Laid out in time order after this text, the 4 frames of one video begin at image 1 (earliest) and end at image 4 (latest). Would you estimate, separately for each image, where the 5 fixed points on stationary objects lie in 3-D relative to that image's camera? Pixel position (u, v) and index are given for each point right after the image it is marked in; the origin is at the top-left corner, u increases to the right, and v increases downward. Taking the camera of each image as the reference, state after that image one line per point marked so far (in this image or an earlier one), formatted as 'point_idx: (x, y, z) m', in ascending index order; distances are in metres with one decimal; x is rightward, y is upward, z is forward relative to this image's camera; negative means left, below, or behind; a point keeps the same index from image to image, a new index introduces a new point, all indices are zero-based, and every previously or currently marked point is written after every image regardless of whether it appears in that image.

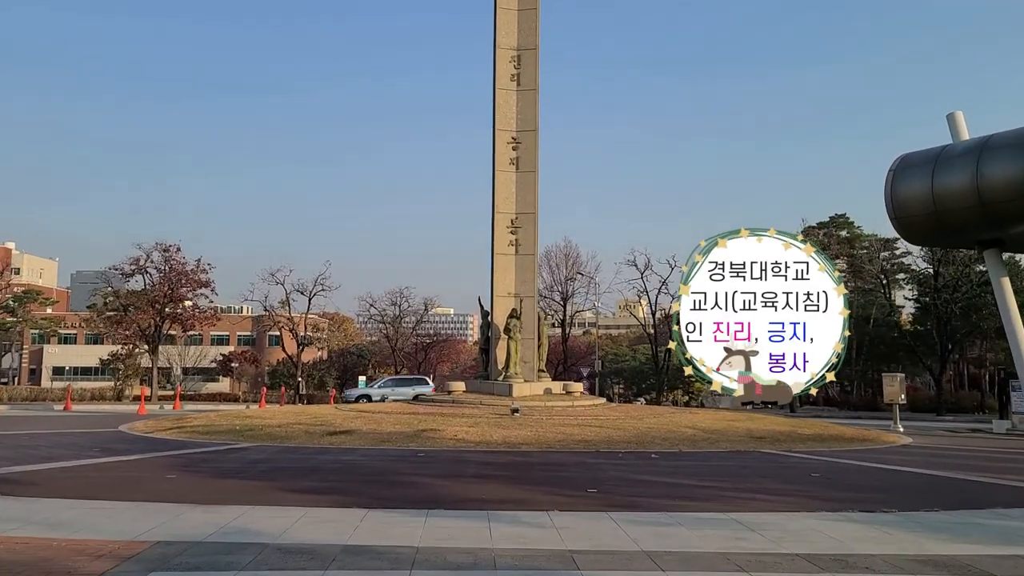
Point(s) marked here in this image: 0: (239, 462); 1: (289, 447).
0: (-5.4, -3.4, +14.7) m
1: (-5.2, -3.7, +17.1) m
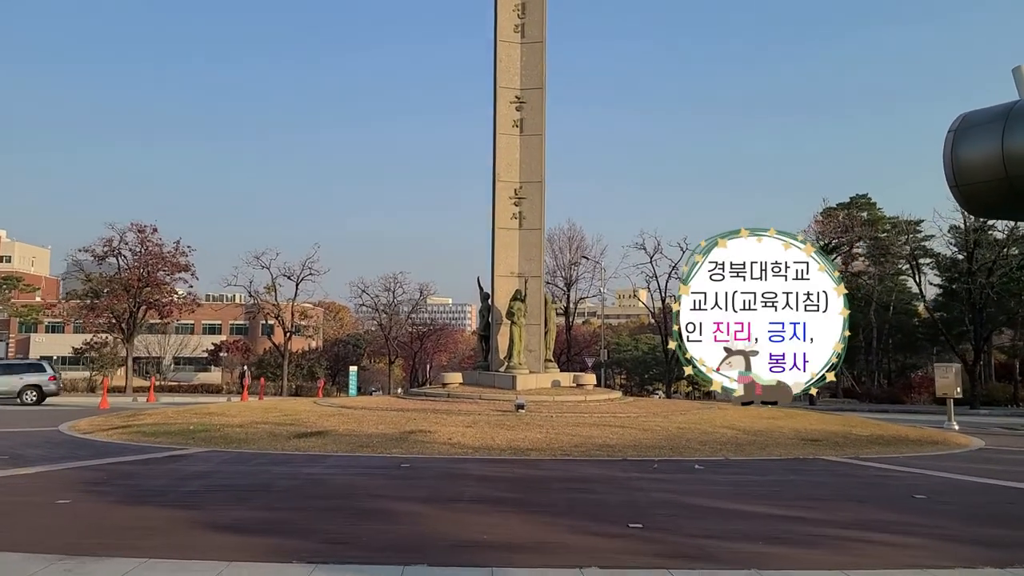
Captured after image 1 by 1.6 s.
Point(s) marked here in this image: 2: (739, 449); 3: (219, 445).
0: (-5.3, -2.9, +11.5) m
1: (-5.1, -3.1, +13.9) m
2: (+4.5, -3.2, +14.7) m
3: (-6.0, -3.2, +15.2) m
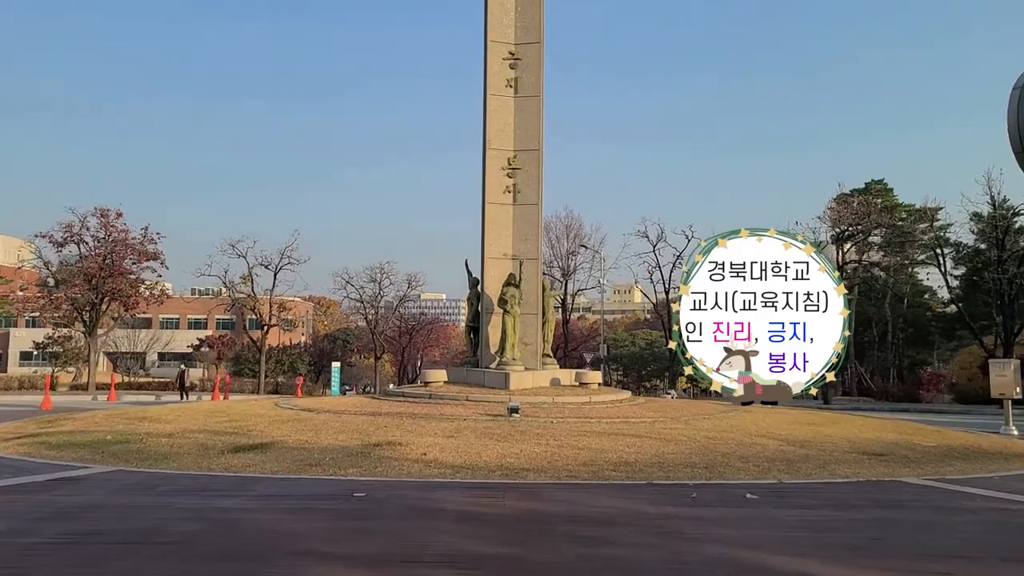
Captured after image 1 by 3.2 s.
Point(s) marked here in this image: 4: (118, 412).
0: (-5.4, -2.5, +8.3) m
1: (-5.2, -2.7, +10.7) m
2: (+4.4, -2.8, +11.5) m
3: (-6.1, -2.8, +12.0) m
4: (-10.1, -3.2, +19.2) m
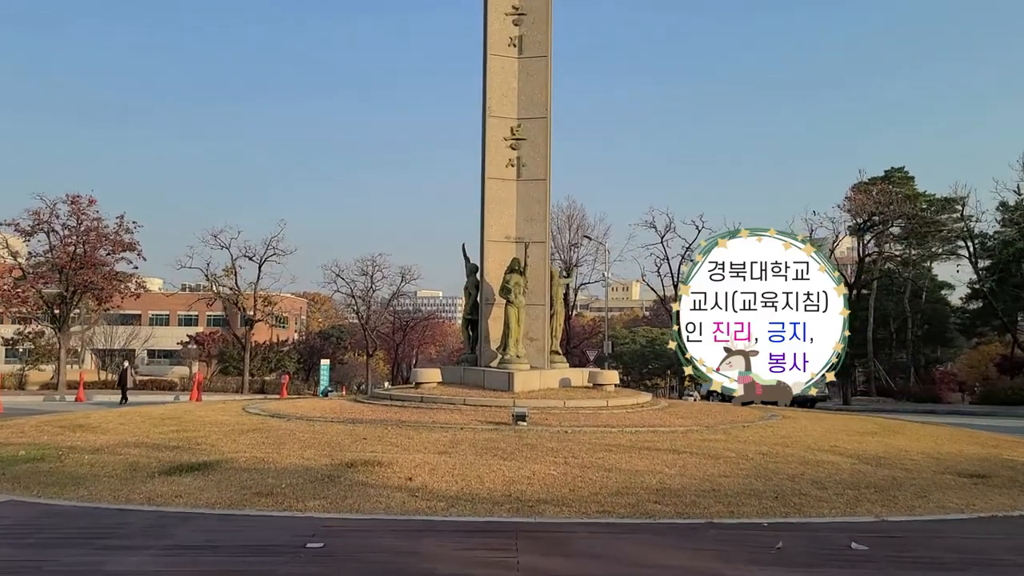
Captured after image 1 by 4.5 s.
0: (-5.2, -2.2, +5.6) m
1: (-5.0, -2.4, +8.0) m
2: (+4.5, -2.5, +8.9) m
3: (-6.0, -2.5, +9.3) m
4: (-10.0, -2.9, +16.5) m
